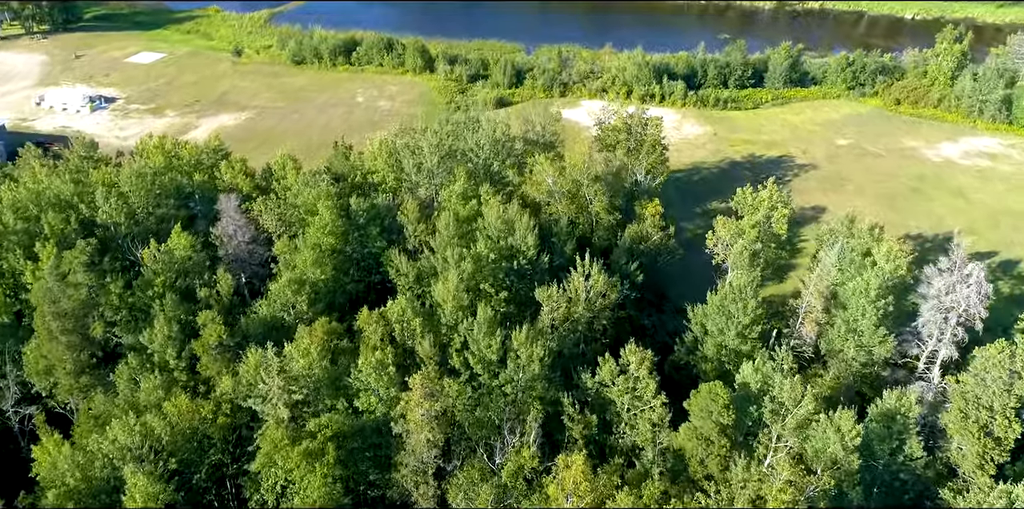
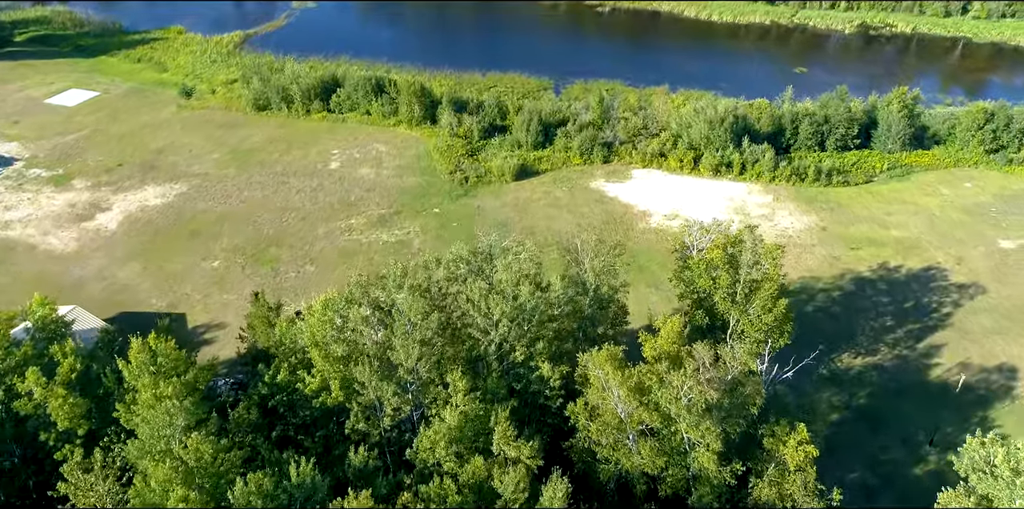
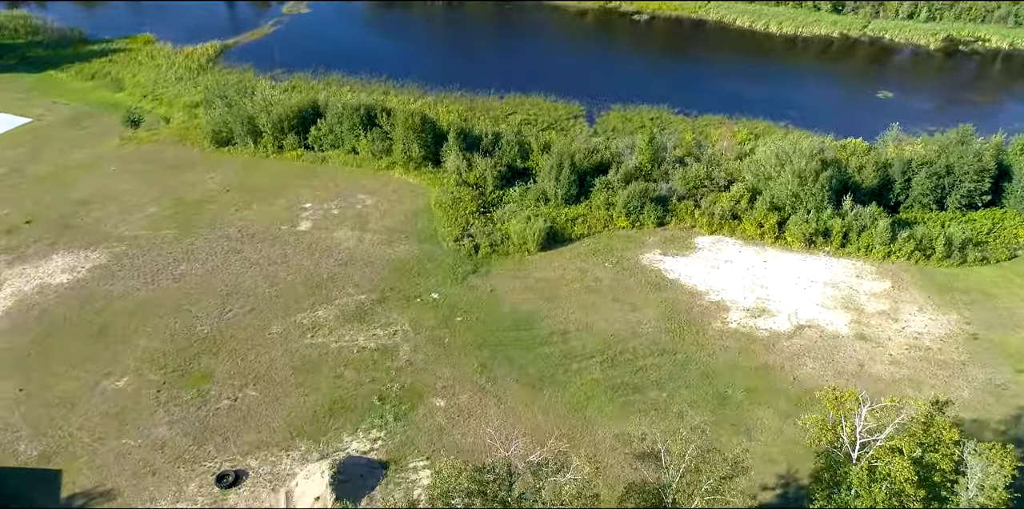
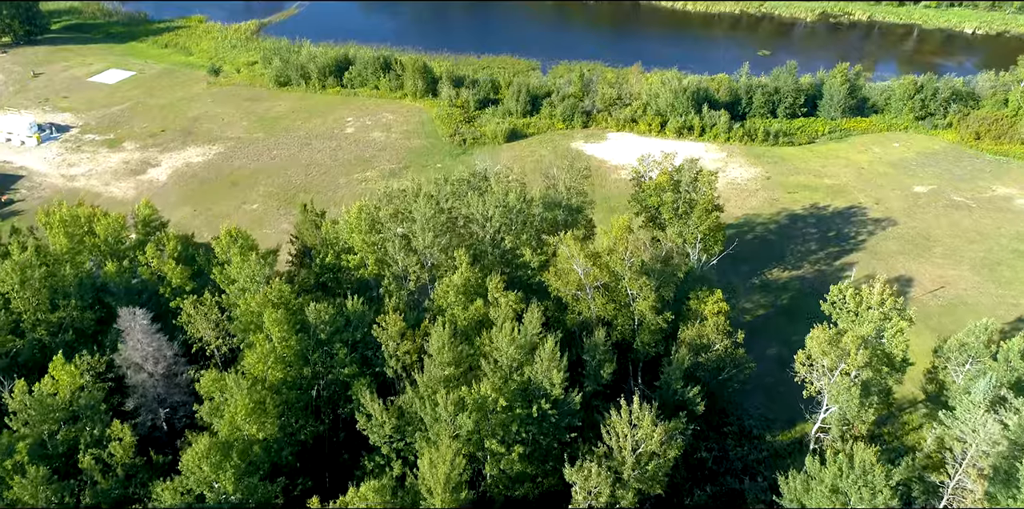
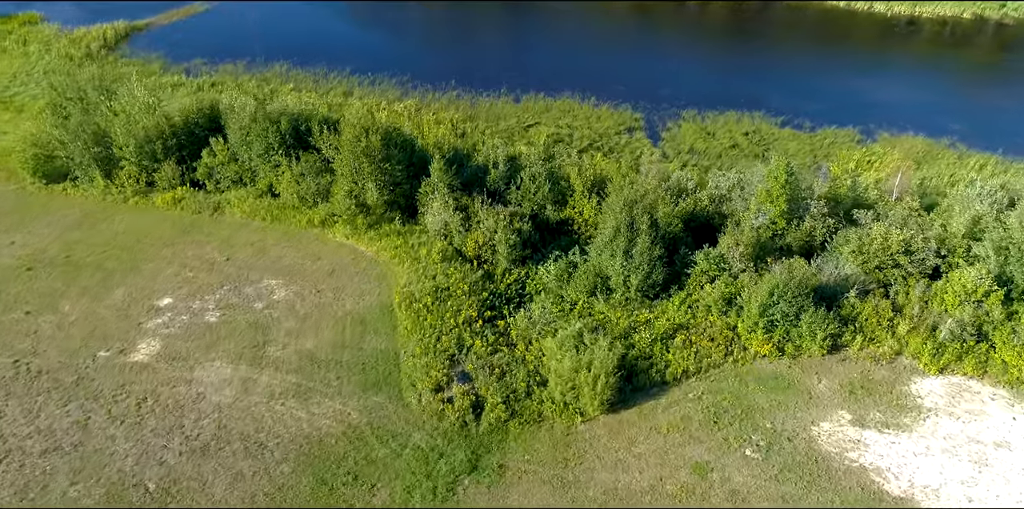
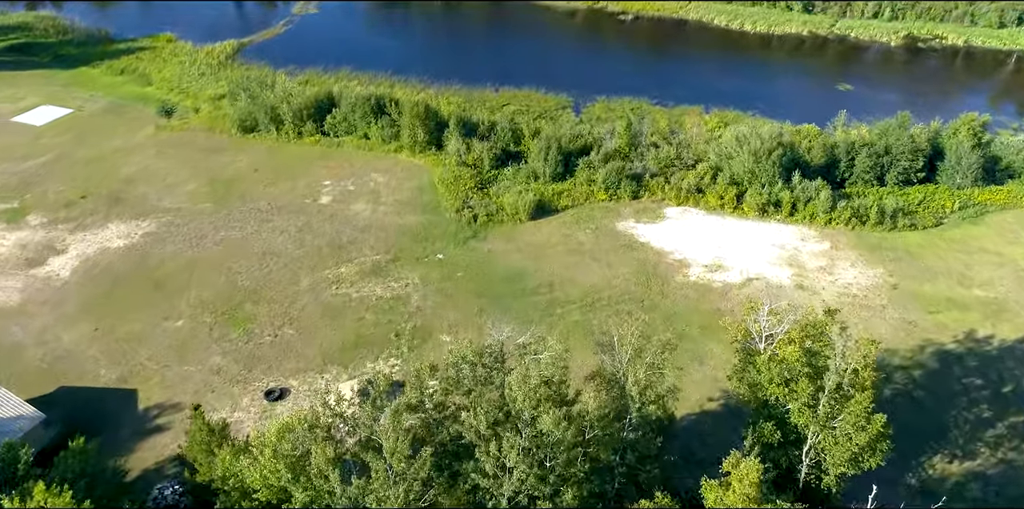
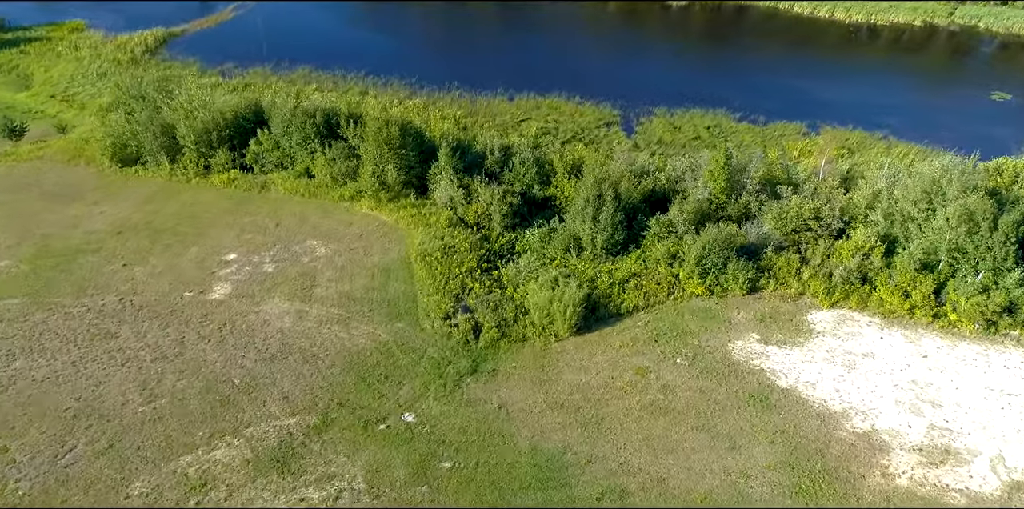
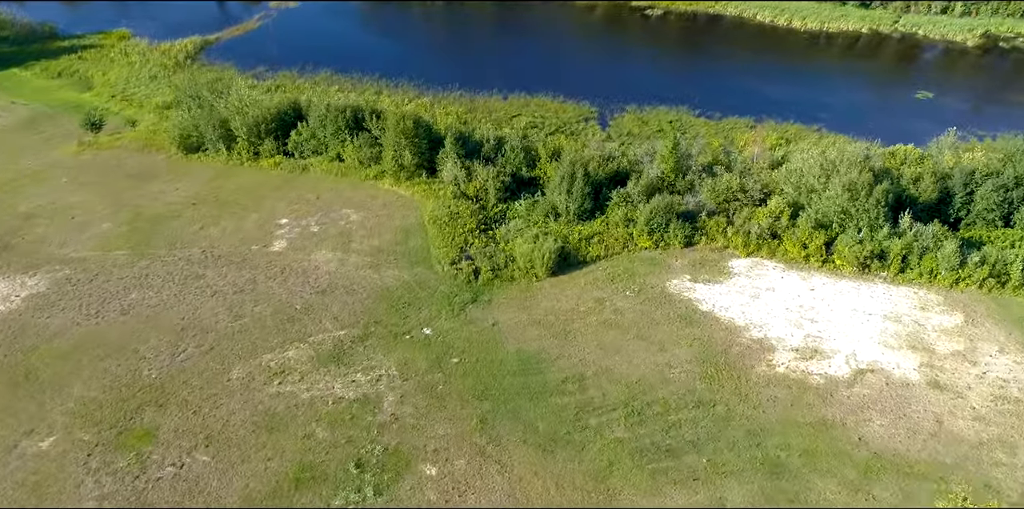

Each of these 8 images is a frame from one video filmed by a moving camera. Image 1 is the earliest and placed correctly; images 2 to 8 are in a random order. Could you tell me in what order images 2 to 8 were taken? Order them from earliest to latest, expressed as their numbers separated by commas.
4, 2, 6, 3, 8, 7, 5
